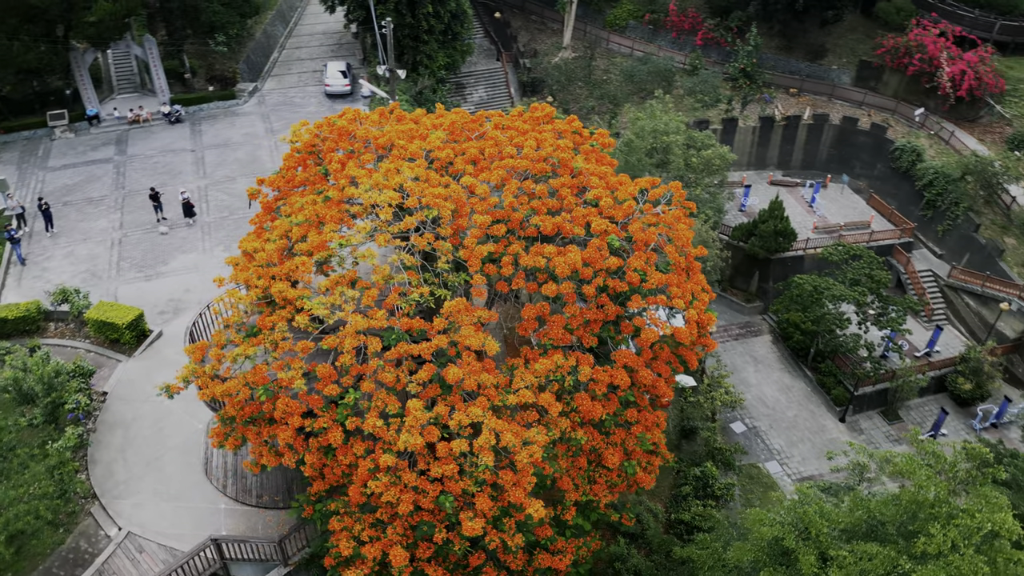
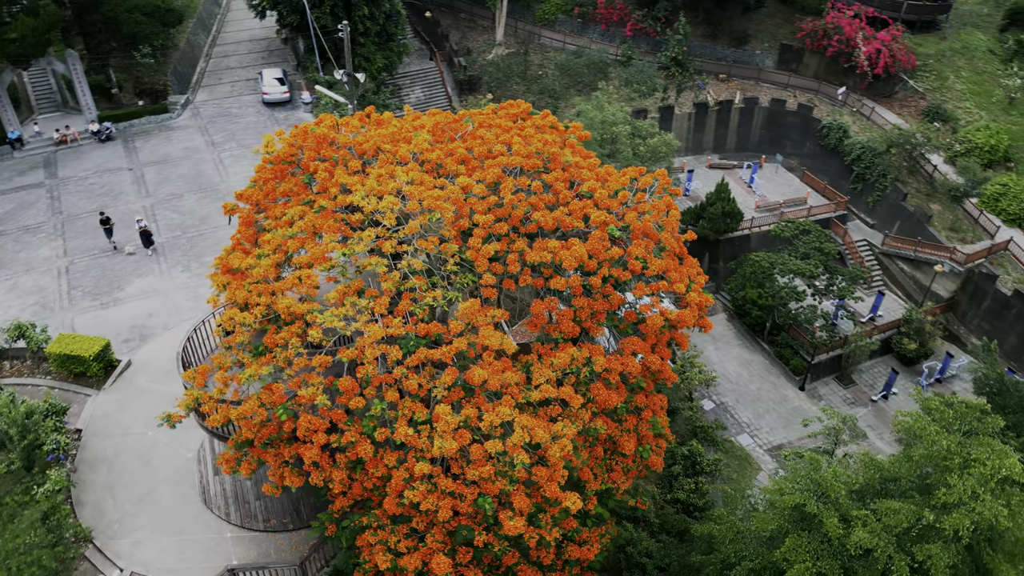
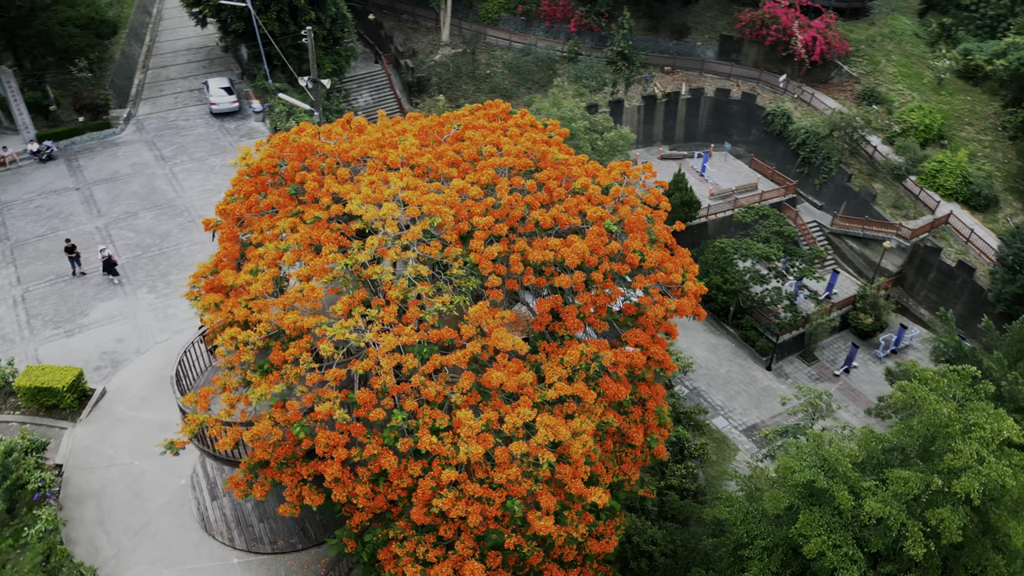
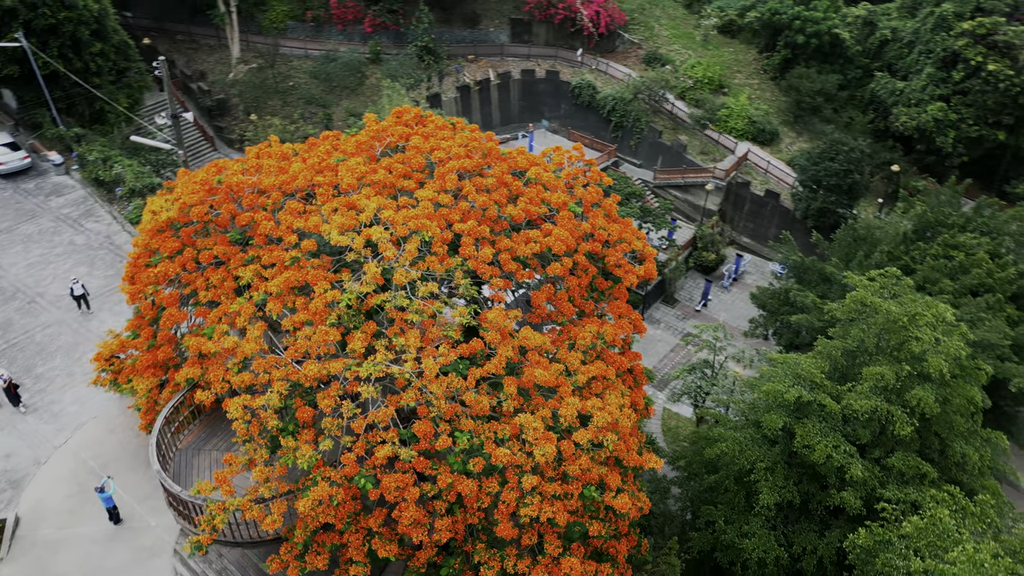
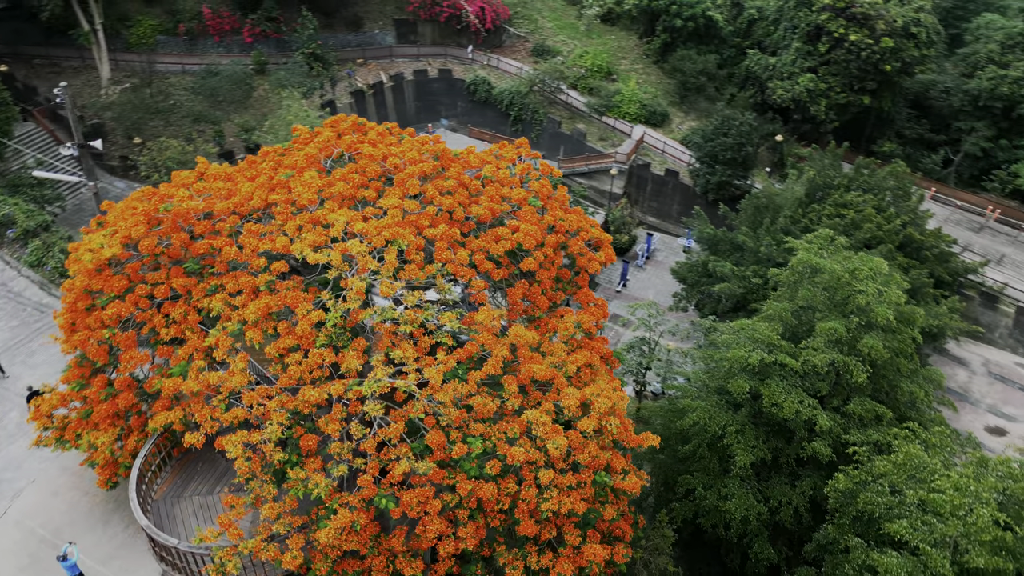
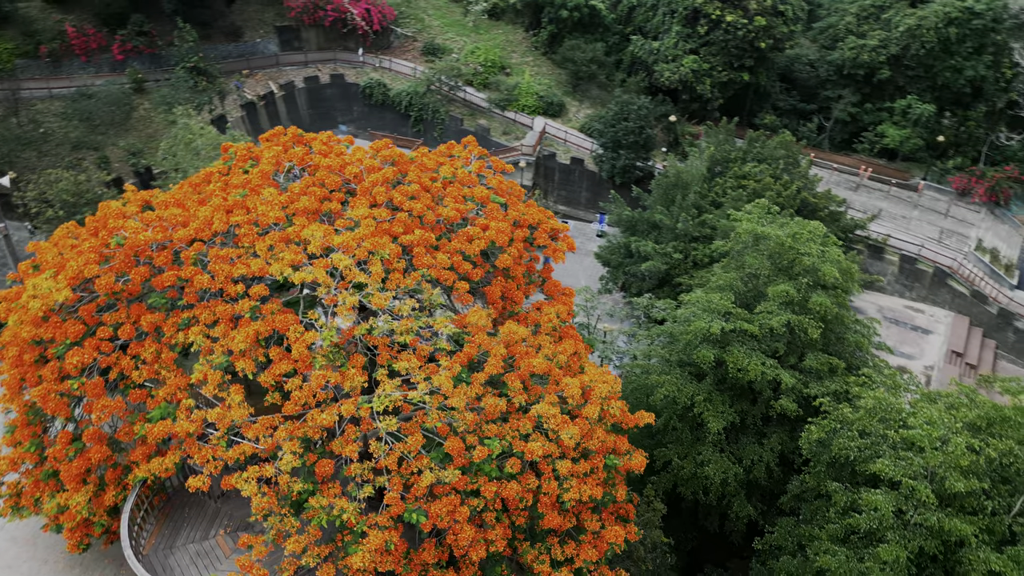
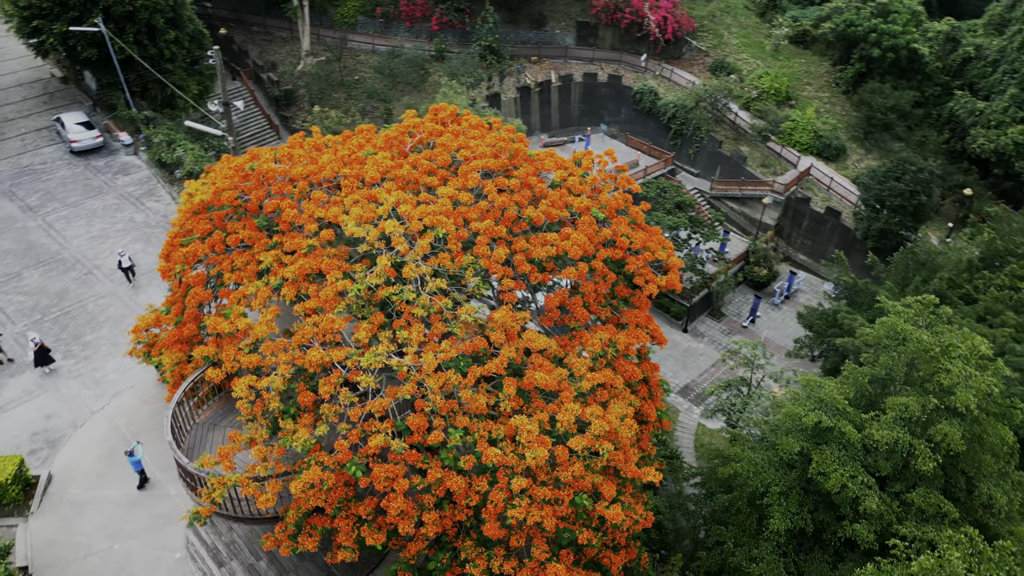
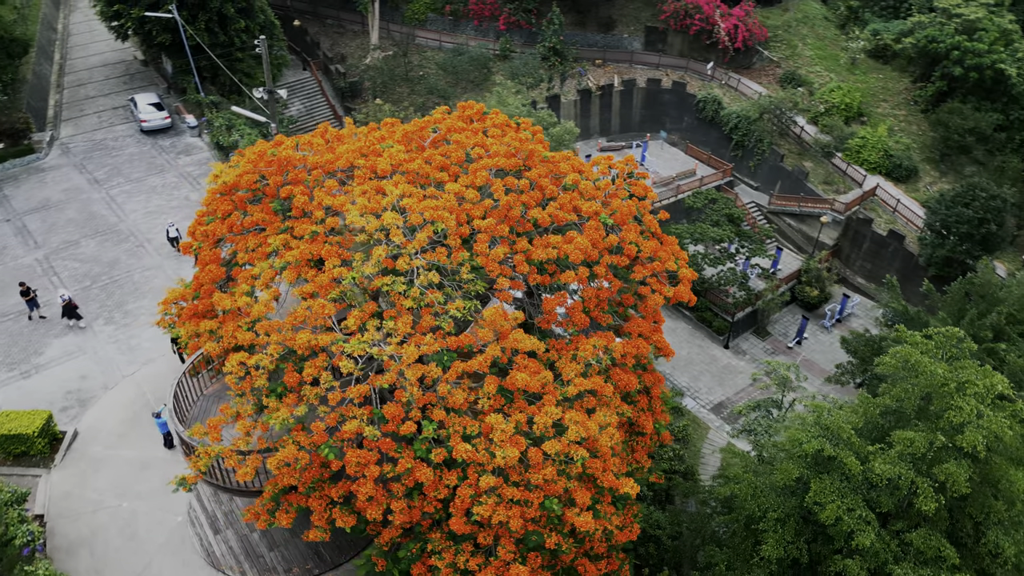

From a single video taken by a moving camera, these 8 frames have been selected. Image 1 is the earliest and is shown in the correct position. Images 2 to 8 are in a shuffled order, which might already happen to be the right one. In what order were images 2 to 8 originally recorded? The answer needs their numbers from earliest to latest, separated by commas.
2, 3, 8, 7, 4, 5, 6
